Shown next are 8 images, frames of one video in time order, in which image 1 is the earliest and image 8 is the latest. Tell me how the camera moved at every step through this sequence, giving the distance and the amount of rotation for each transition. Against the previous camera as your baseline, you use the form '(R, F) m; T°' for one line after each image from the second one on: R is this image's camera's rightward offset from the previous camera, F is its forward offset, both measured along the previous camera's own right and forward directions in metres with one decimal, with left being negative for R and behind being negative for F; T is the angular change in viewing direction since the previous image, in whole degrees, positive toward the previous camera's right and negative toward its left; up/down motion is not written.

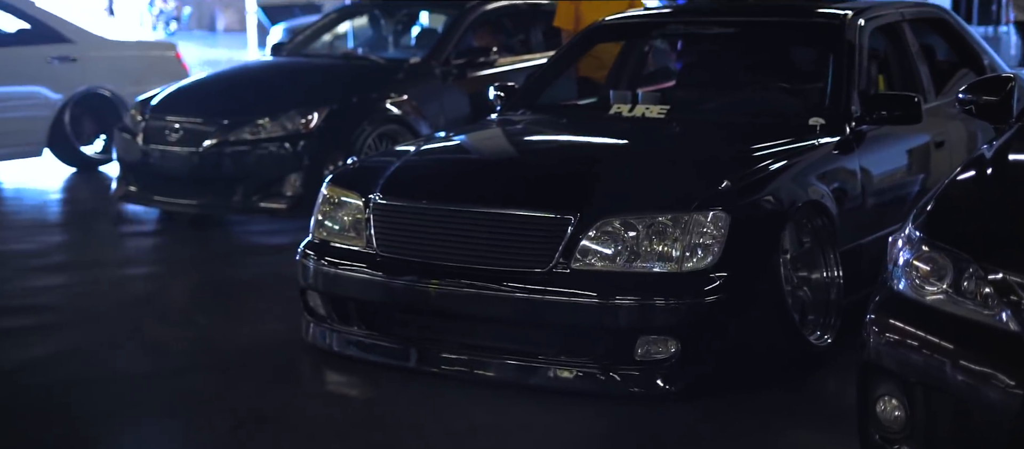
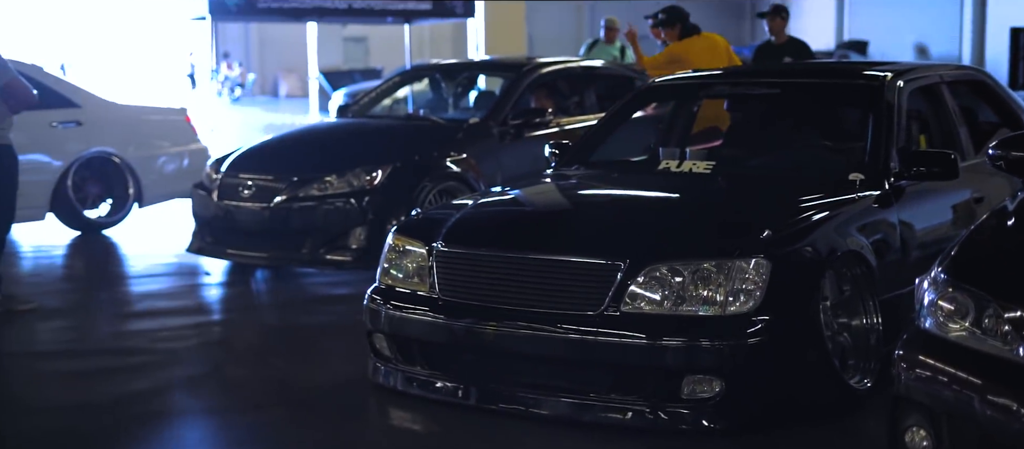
(0.0, -0.3) m; -3°
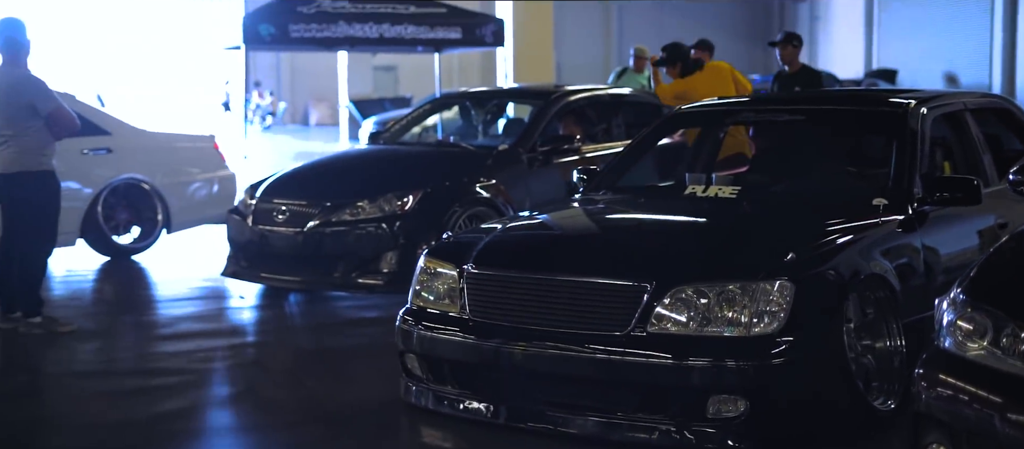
(0.0, -0.1) m; -1°
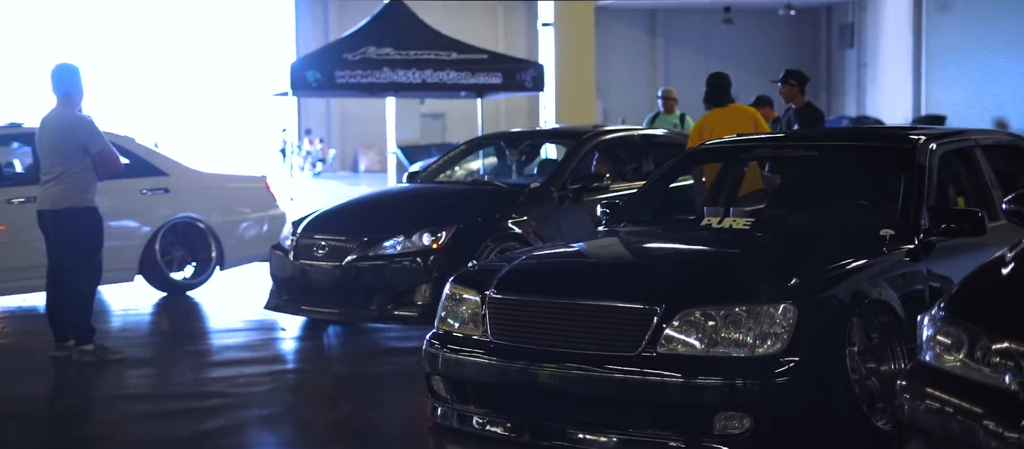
(+0.1, -0.3) m; -2°
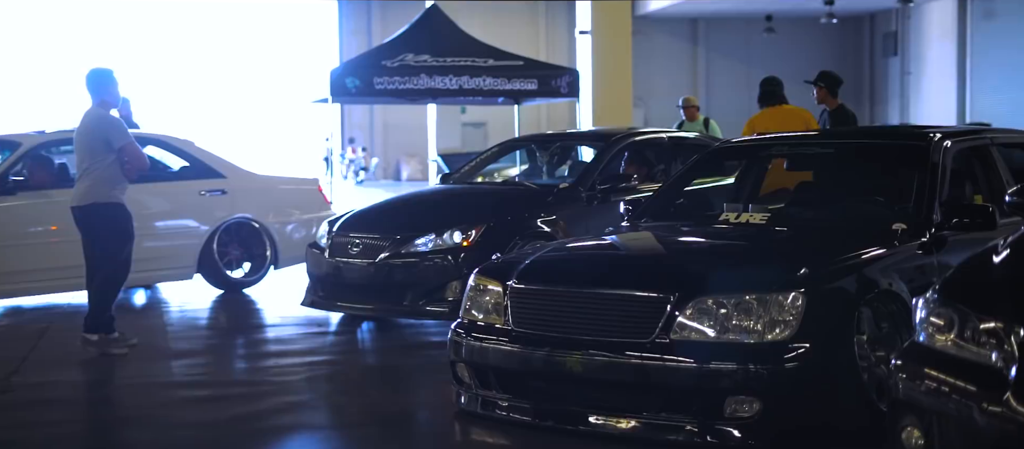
(+0.1, -0.2) m; -2°
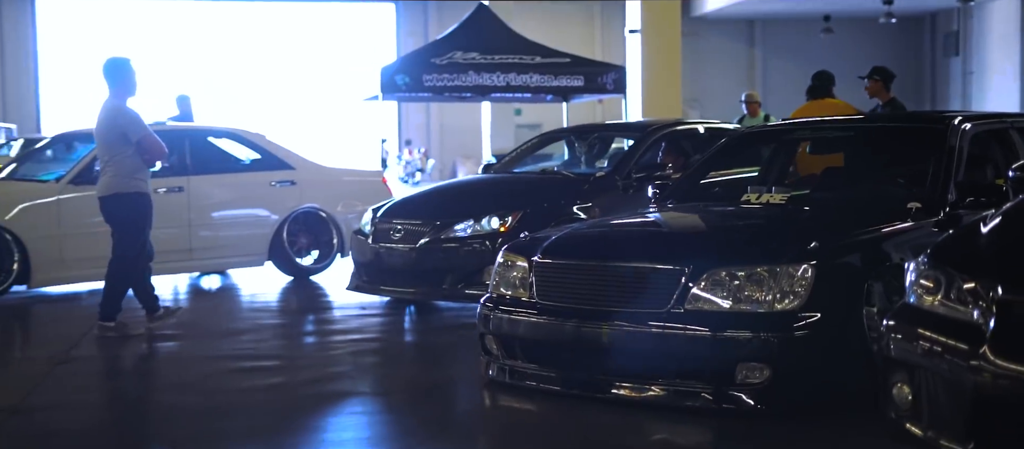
(+0.2, -0.3) m; -3°
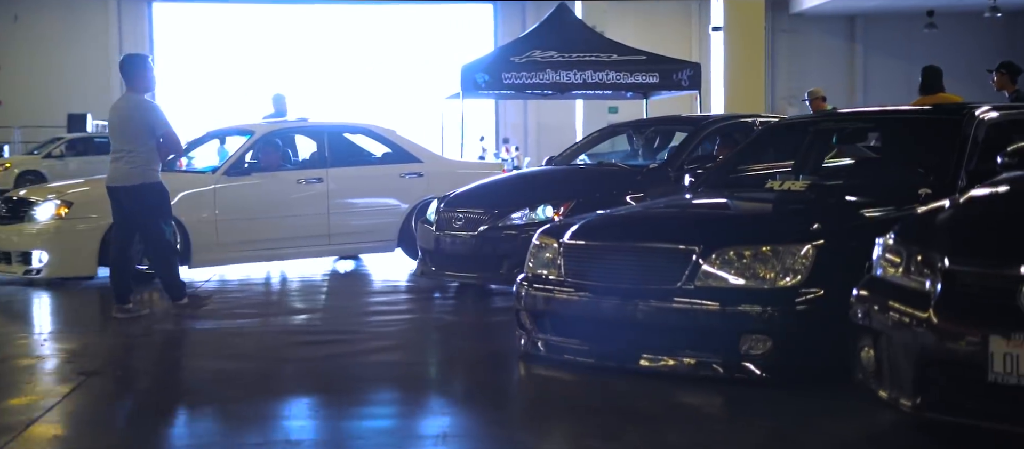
(+0.4, -0.5) m; -5°
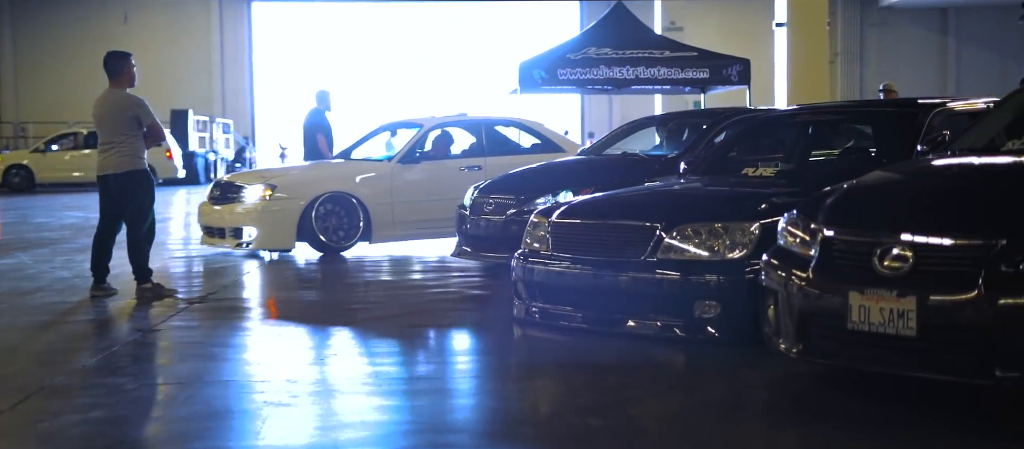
(+0.6, -0.9) m; -5°
